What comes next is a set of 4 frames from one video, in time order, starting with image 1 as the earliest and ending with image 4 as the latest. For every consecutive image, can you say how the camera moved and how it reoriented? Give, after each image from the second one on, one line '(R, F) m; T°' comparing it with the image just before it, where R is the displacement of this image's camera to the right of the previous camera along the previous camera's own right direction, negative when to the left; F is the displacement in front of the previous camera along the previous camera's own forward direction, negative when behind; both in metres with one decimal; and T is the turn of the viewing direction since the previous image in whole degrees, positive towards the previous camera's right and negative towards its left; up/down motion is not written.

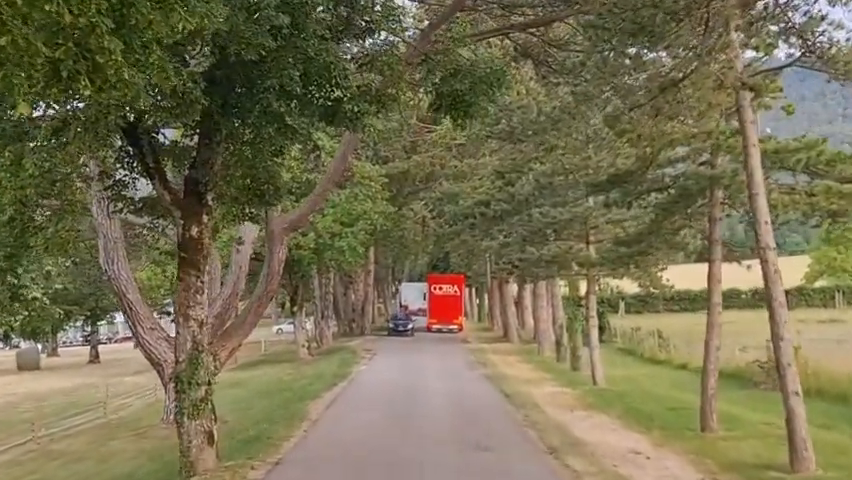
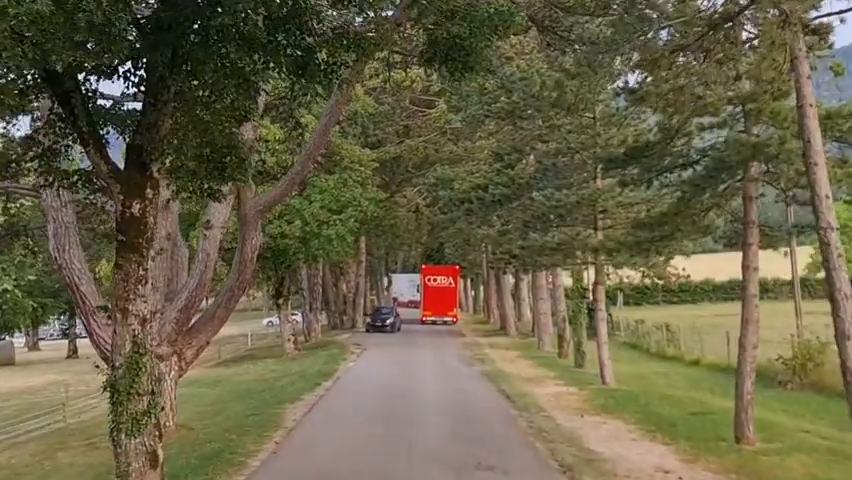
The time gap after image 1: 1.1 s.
(0.0, +2.5) m; 0°
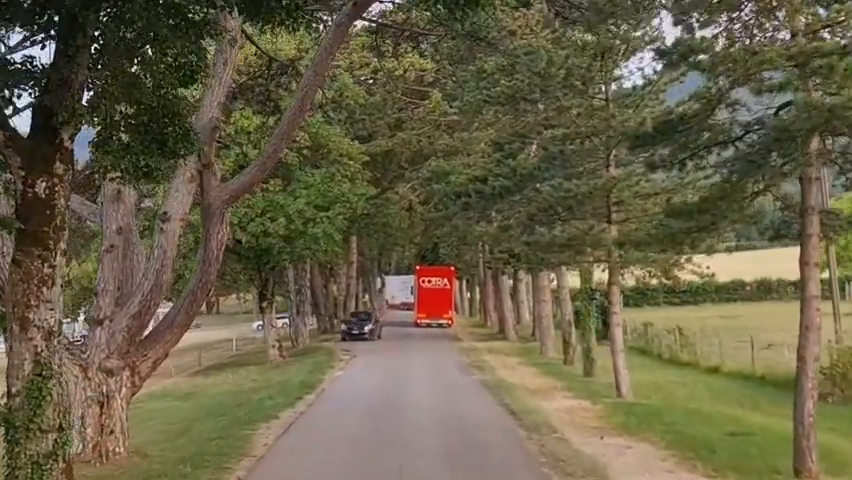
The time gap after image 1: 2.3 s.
(0.0, +2.8) m; 0°
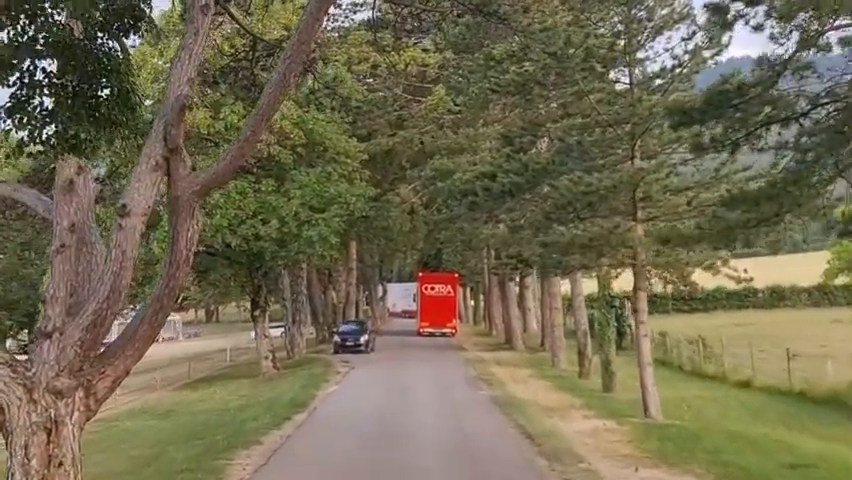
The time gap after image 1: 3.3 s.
(0.0, +2.5) m; 0°
